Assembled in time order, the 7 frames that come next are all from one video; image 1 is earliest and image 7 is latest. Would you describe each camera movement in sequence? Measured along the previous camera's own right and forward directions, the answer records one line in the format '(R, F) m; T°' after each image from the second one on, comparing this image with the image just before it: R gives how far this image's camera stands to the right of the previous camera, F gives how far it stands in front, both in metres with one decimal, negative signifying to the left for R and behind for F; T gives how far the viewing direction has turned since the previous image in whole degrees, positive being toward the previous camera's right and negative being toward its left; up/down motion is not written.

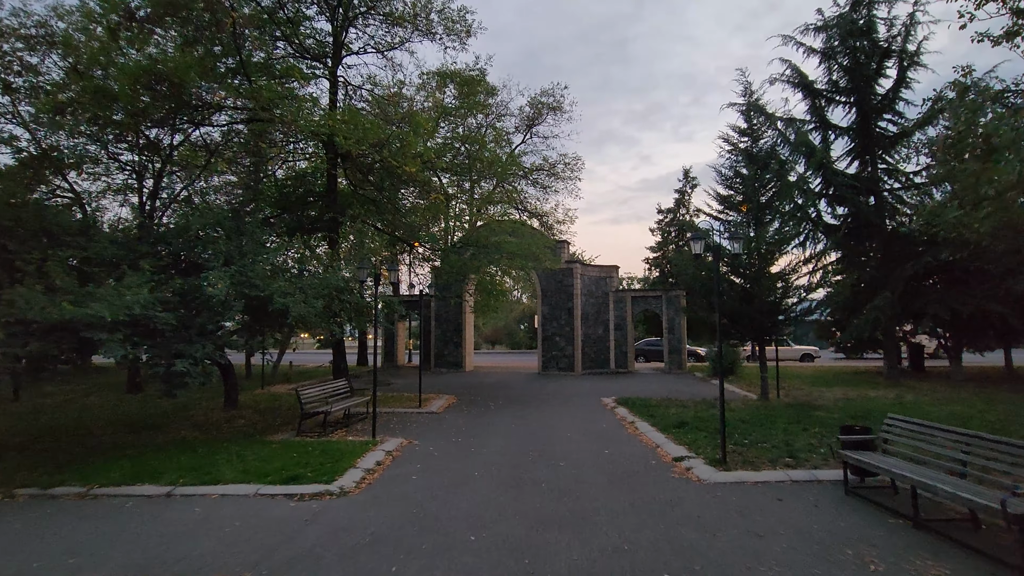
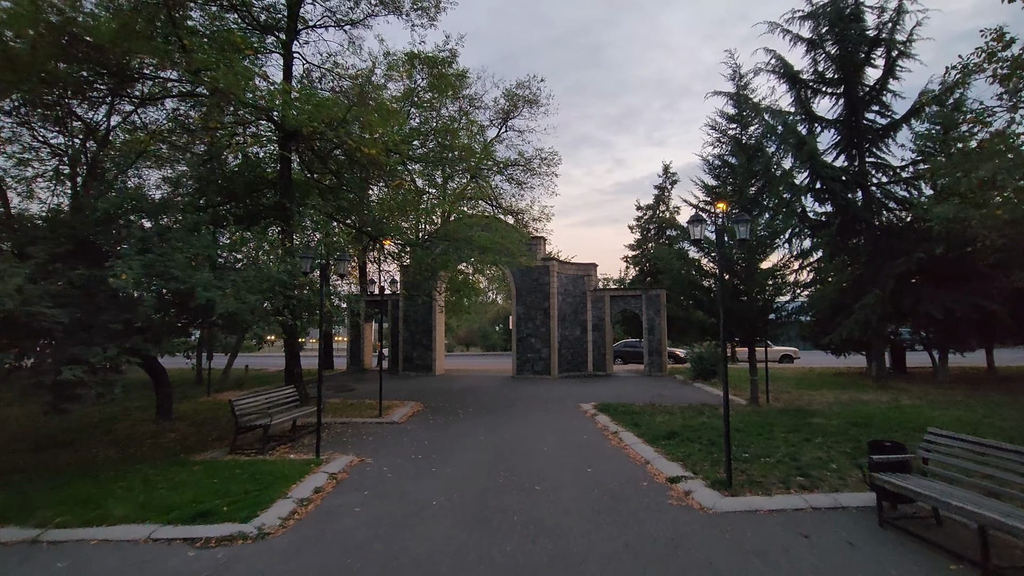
(+0.1, +1.1) m; +3°
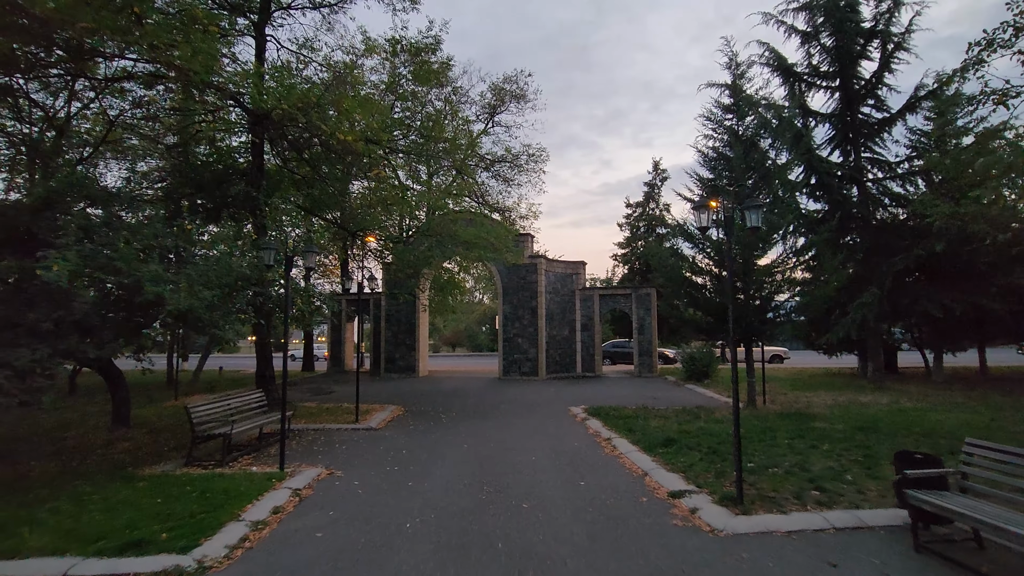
(0.0, +0.6) m; +1°
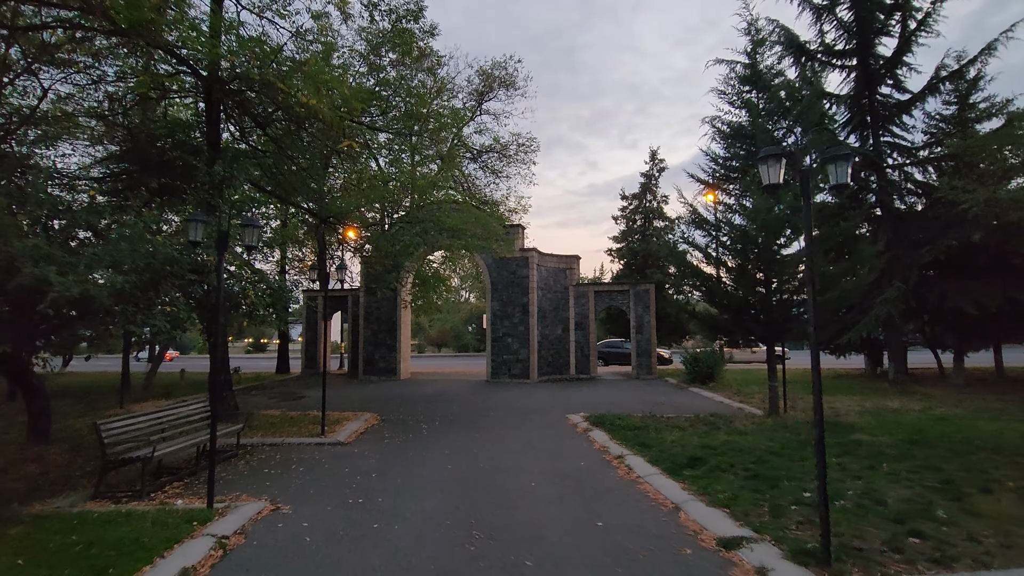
(-0.1, +1.4) m; +2°
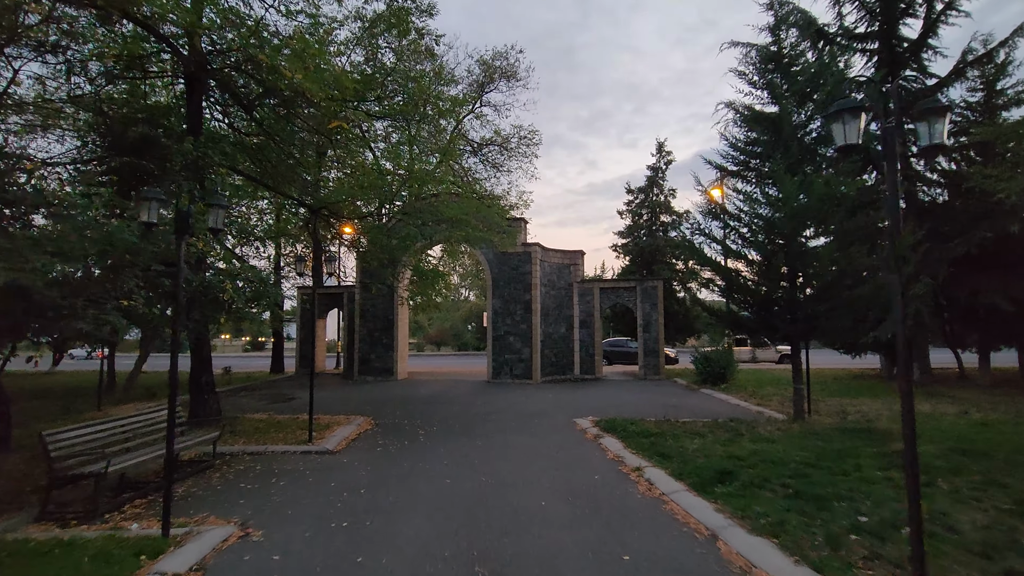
(-0.1, +0.7) m; 0°
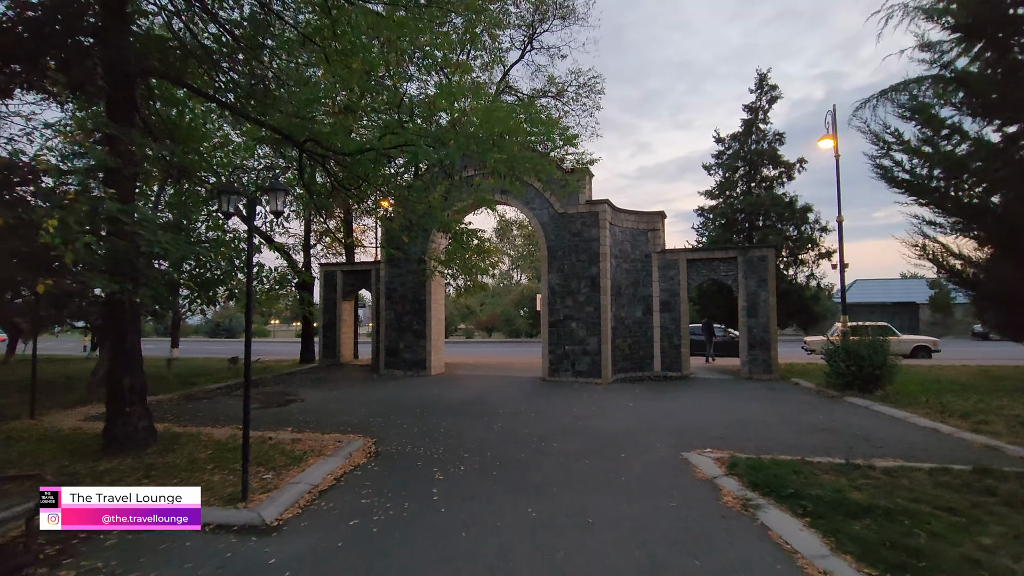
(-0.2, +3.7) m; -6°
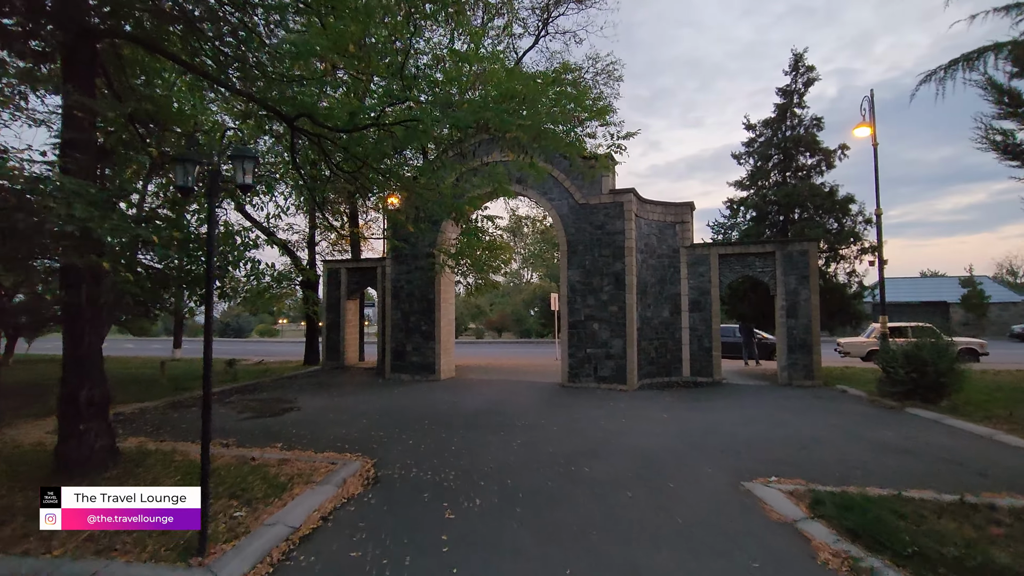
(-0.2, +1.1) m; -1°
